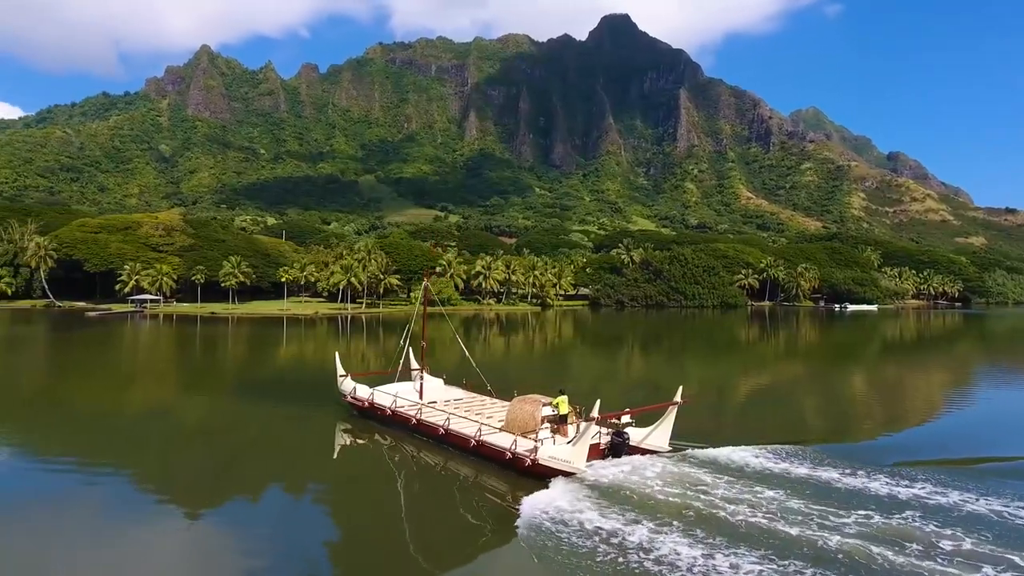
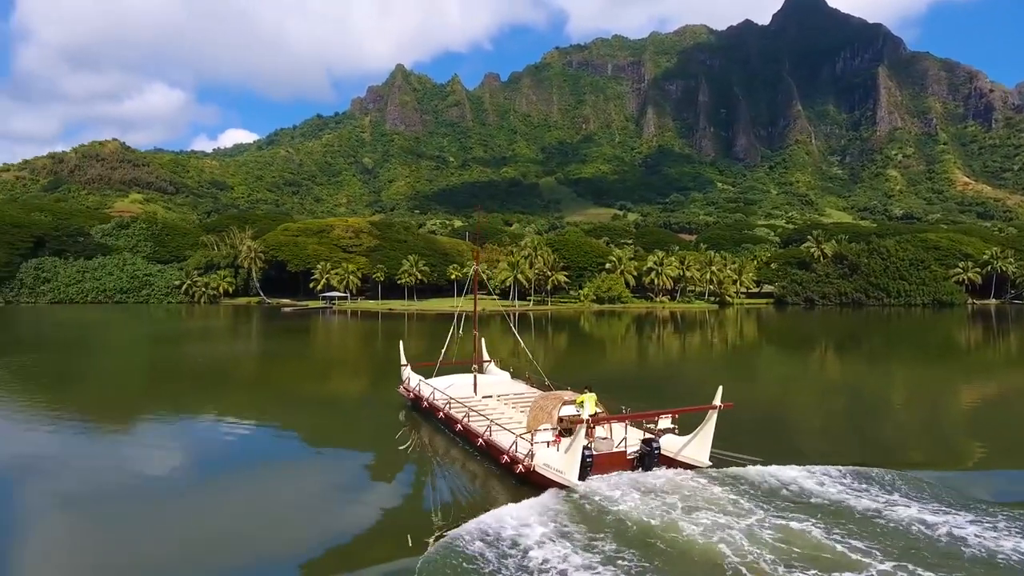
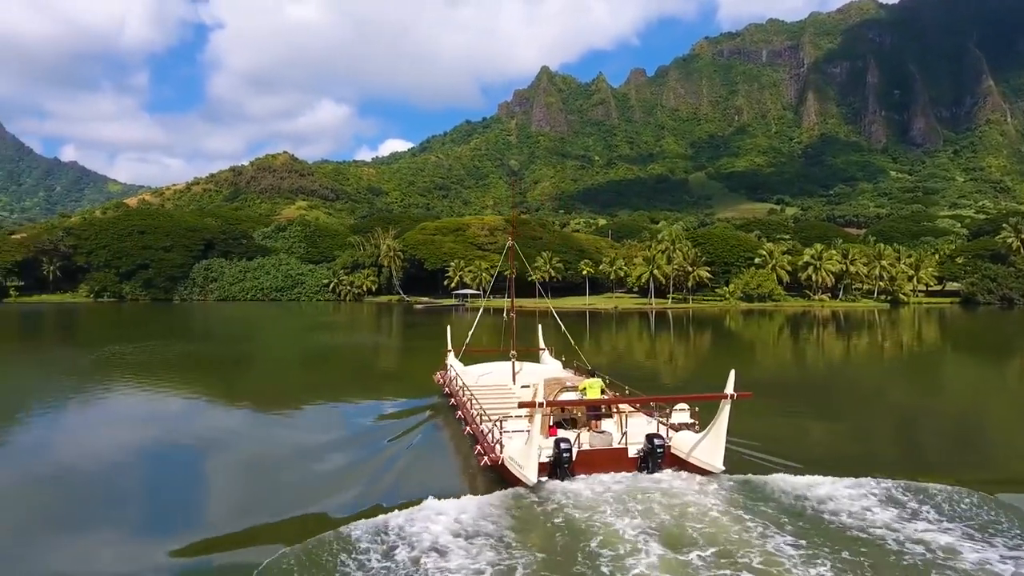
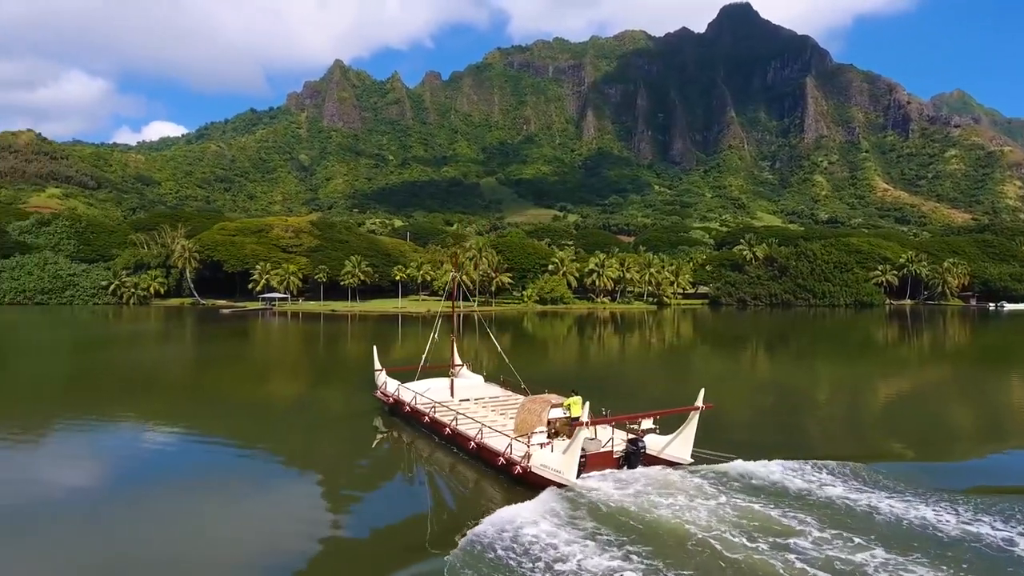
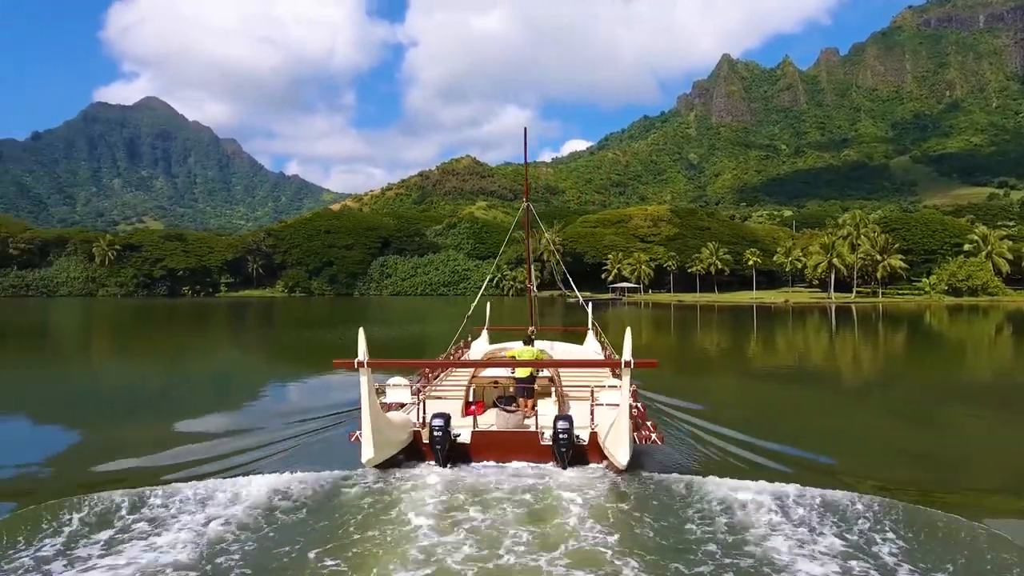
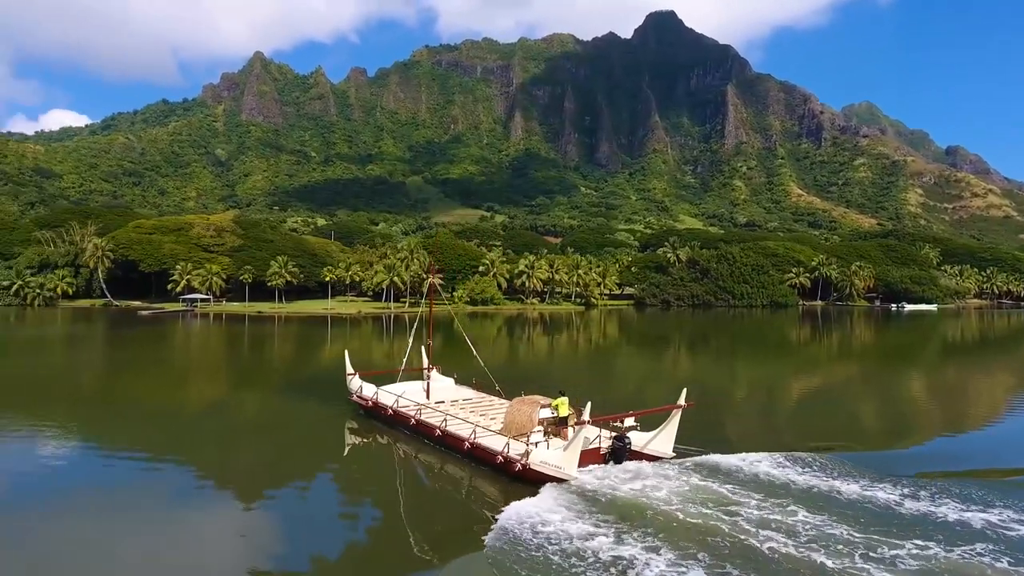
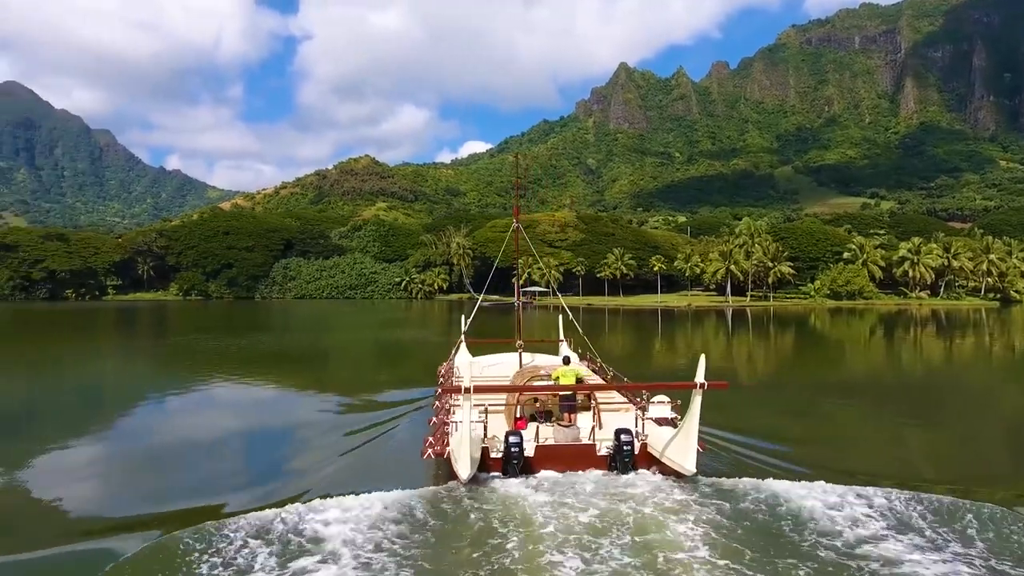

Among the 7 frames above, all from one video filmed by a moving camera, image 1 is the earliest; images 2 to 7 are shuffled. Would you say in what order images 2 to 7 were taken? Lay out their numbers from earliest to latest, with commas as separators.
6, 4, 2, 3, 7, 5
